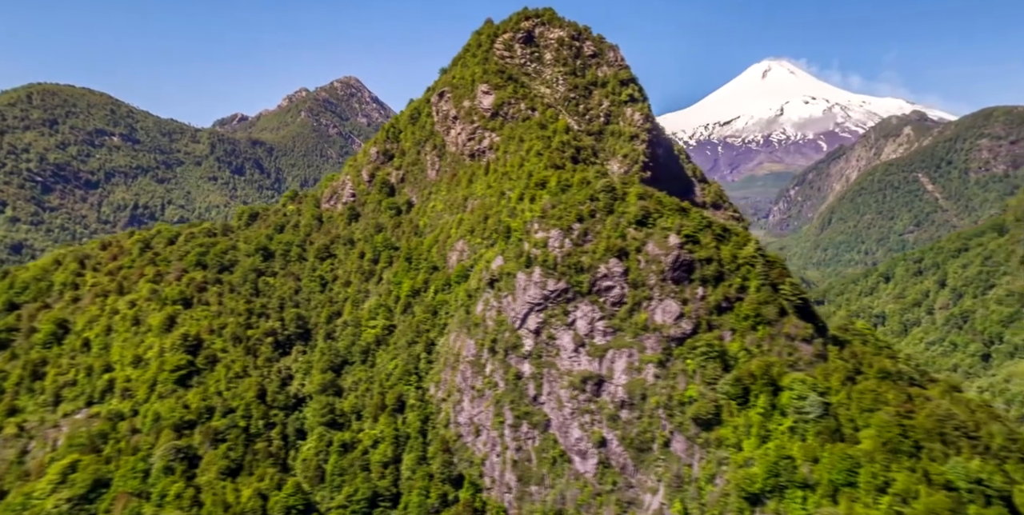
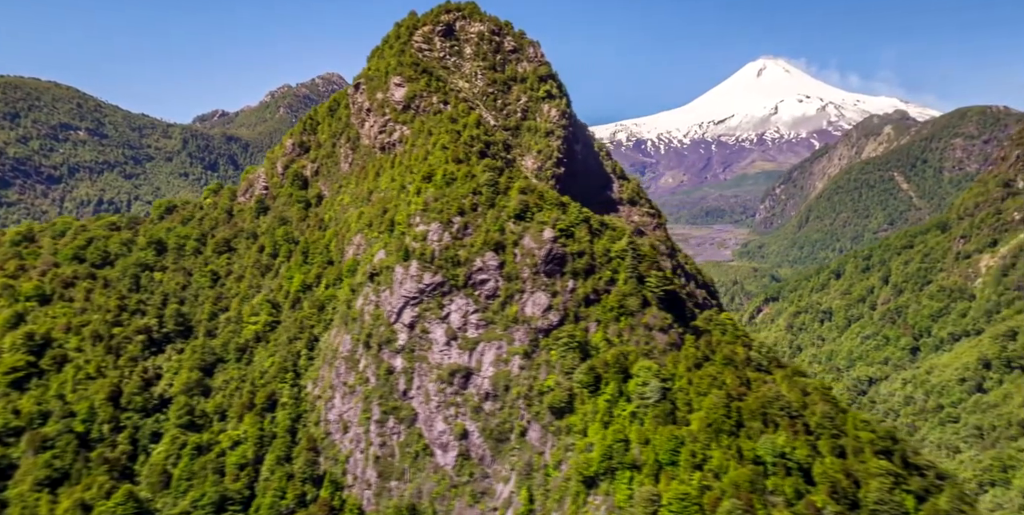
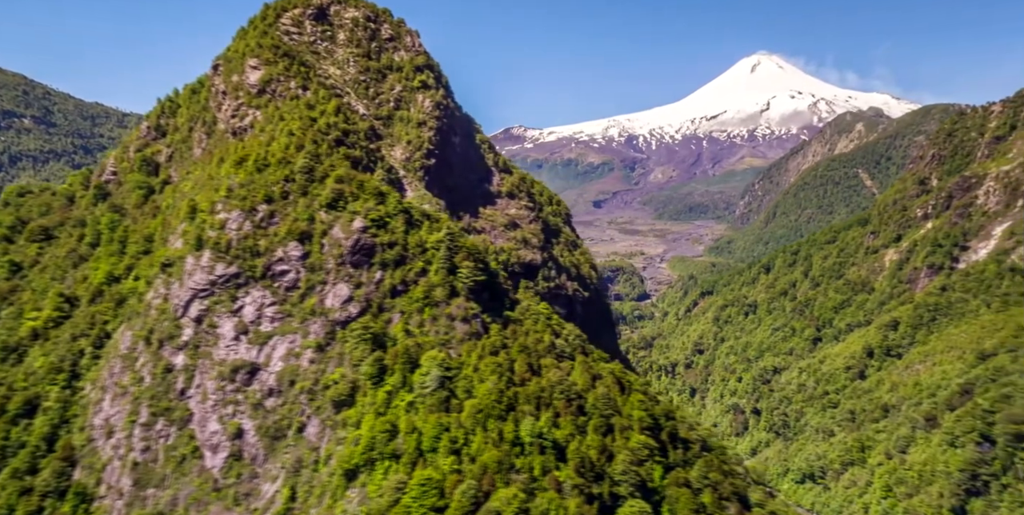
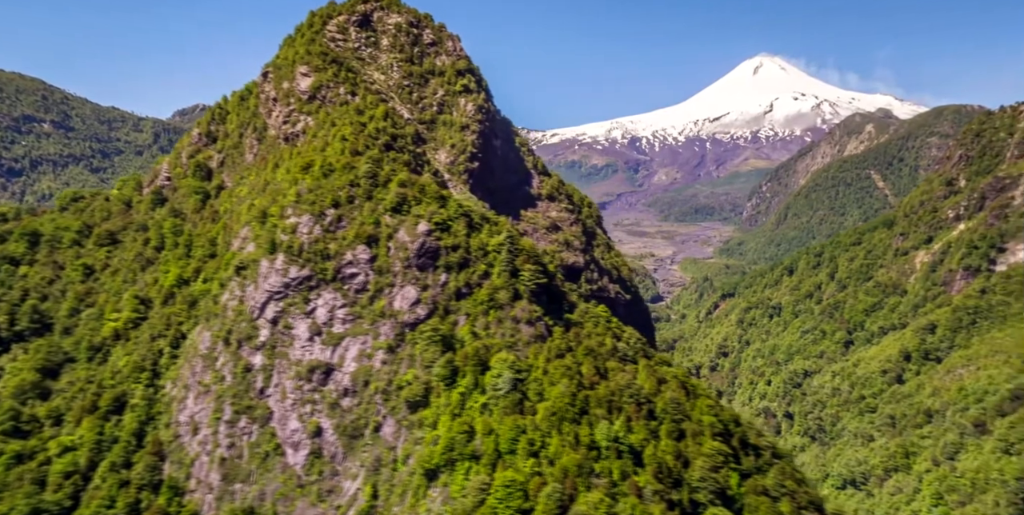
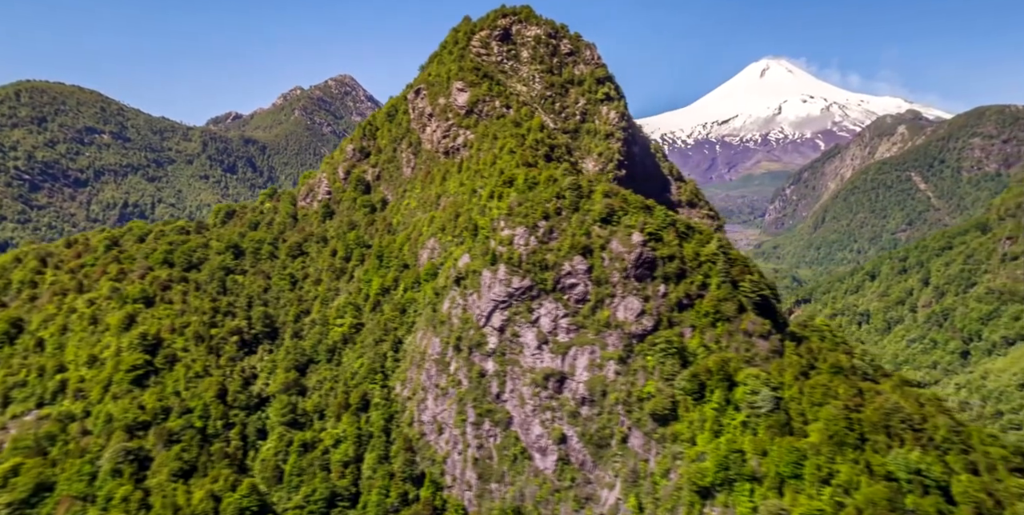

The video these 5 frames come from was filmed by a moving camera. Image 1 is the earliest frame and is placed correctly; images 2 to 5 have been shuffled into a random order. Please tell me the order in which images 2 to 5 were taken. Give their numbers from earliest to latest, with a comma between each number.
5, 2, 4, 3
